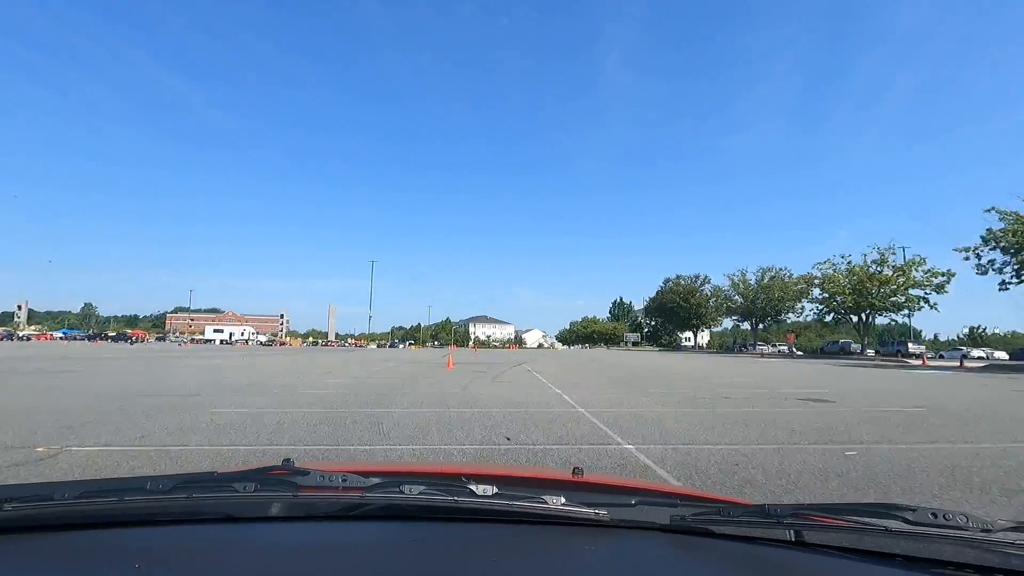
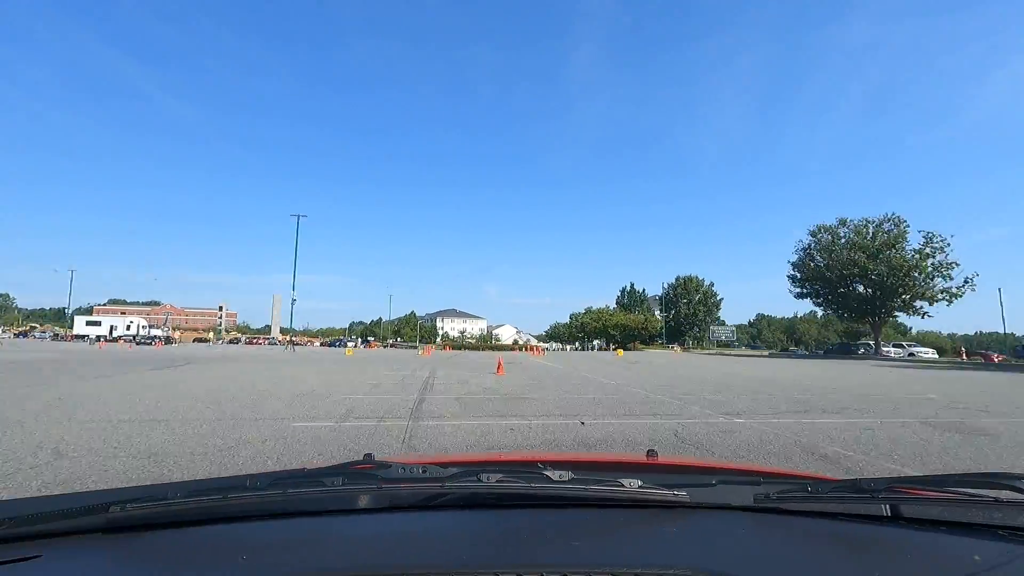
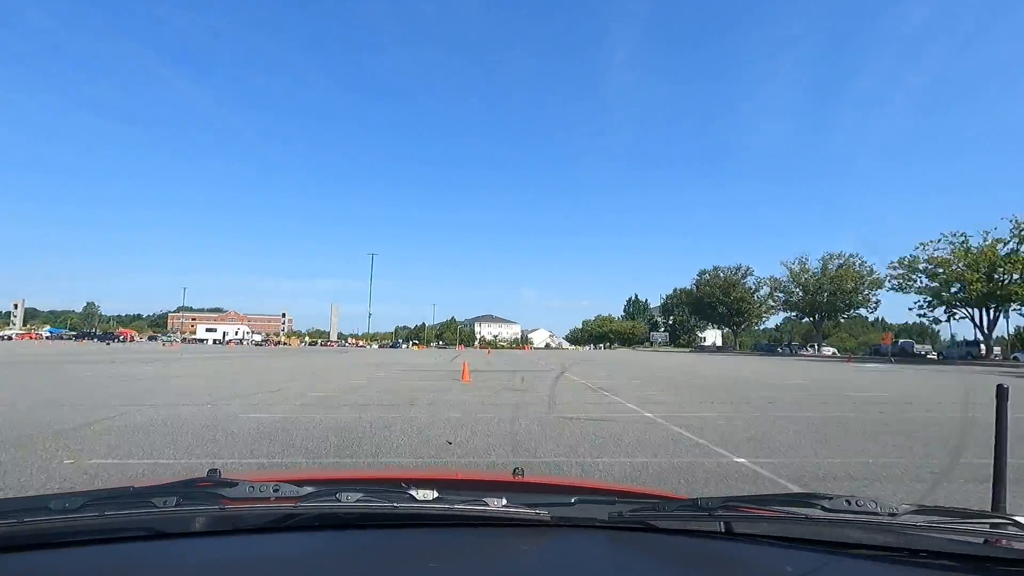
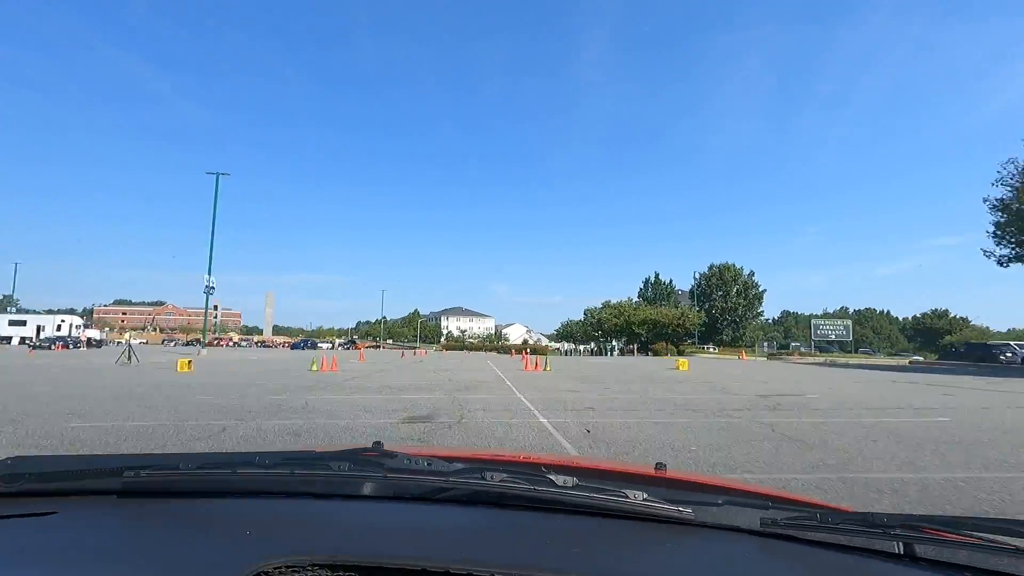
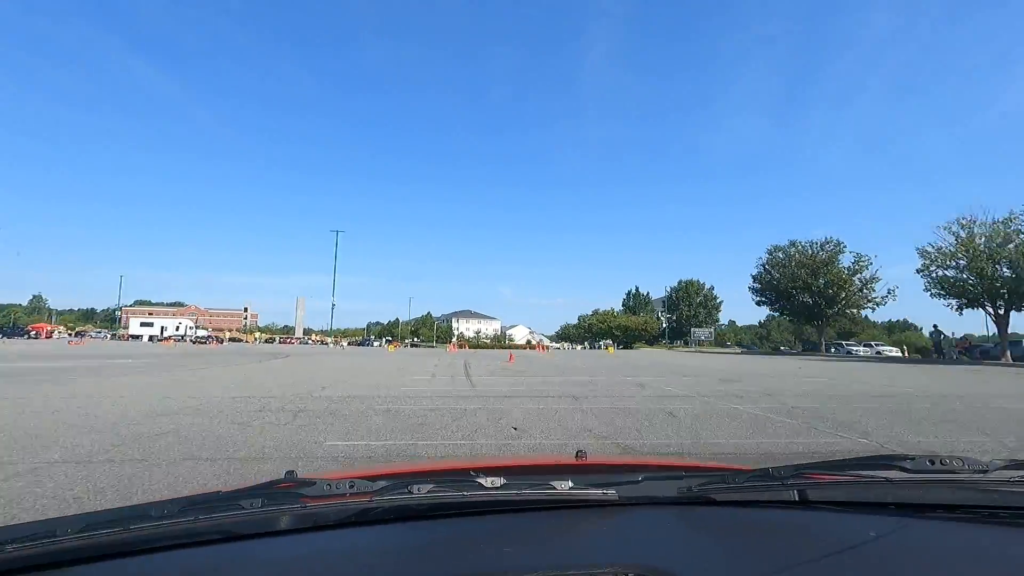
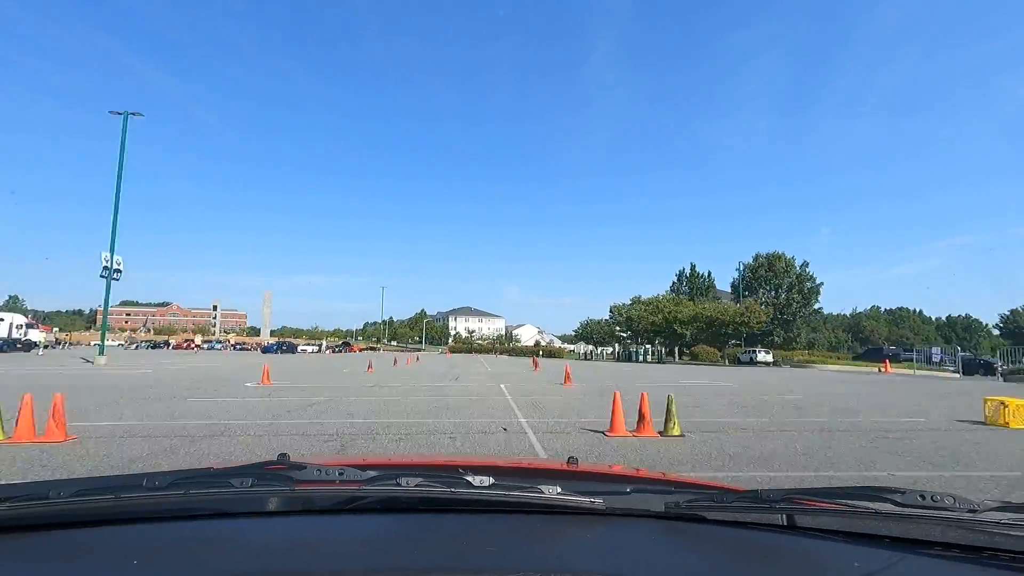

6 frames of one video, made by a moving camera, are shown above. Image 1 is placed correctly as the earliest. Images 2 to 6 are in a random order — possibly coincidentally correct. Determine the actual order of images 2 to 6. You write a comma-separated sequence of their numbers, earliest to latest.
3, 5, 2, 4, 6
